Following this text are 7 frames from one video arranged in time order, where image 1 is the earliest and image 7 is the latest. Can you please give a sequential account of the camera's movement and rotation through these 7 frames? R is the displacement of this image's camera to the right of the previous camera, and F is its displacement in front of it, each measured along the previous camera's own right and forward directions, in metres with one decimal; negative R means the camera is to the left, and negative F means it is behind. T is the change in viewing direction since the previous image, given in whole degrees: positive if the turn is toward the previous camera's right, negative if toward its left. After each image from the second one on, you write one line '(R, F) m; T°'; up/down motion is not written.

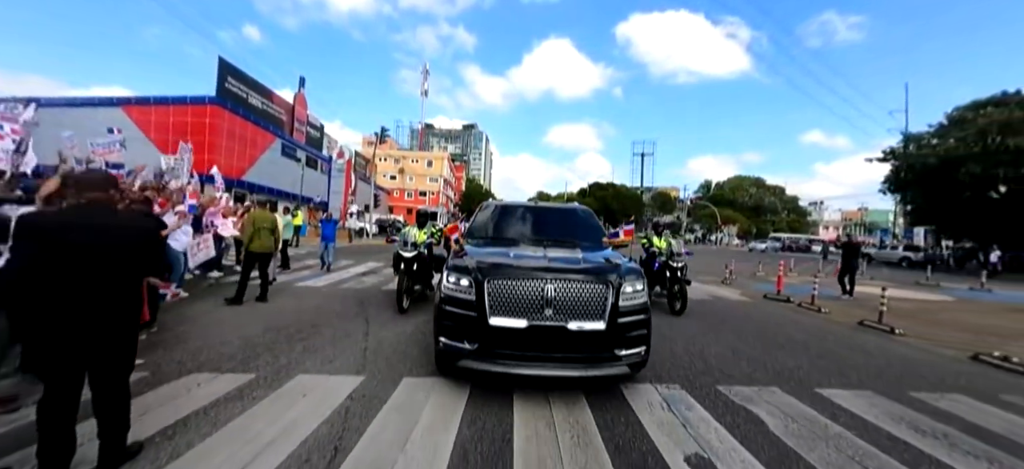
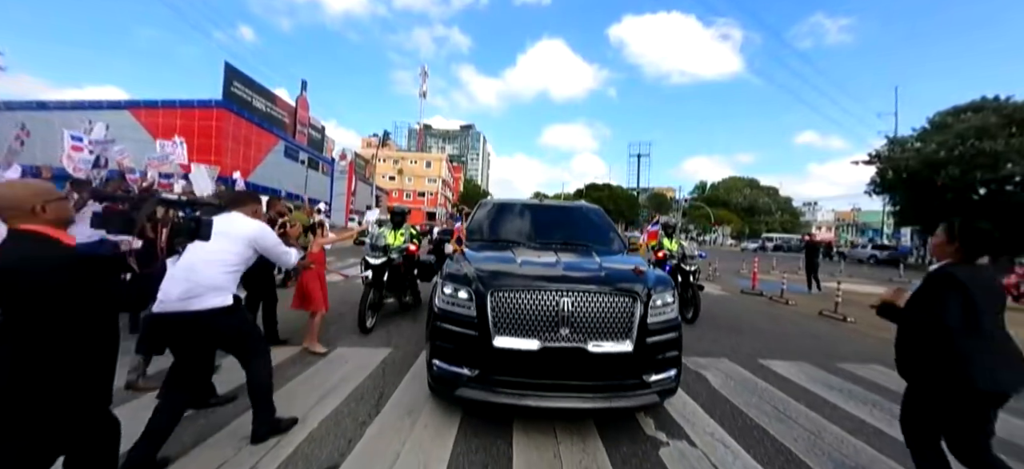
(0.0, -1.1) m; 0°
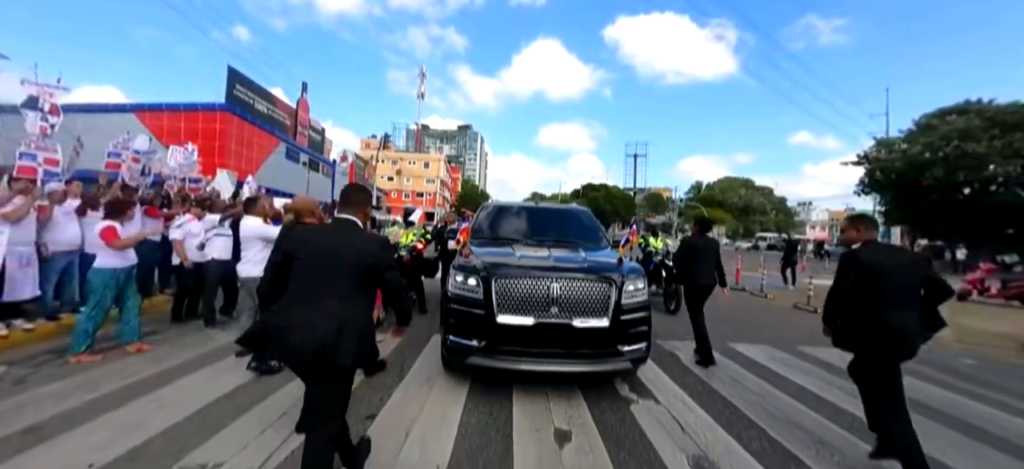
(0.0, -0.8) m; 0°
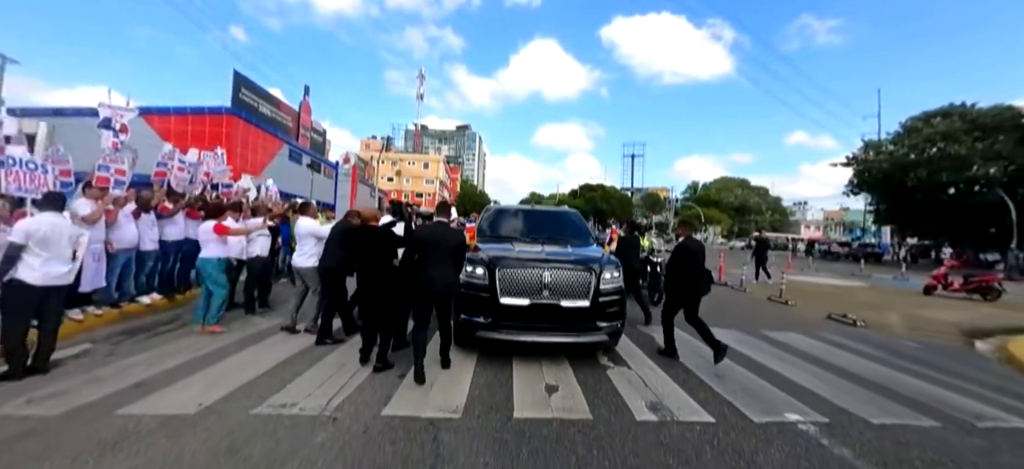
(0.0, -1.0) m; 0°
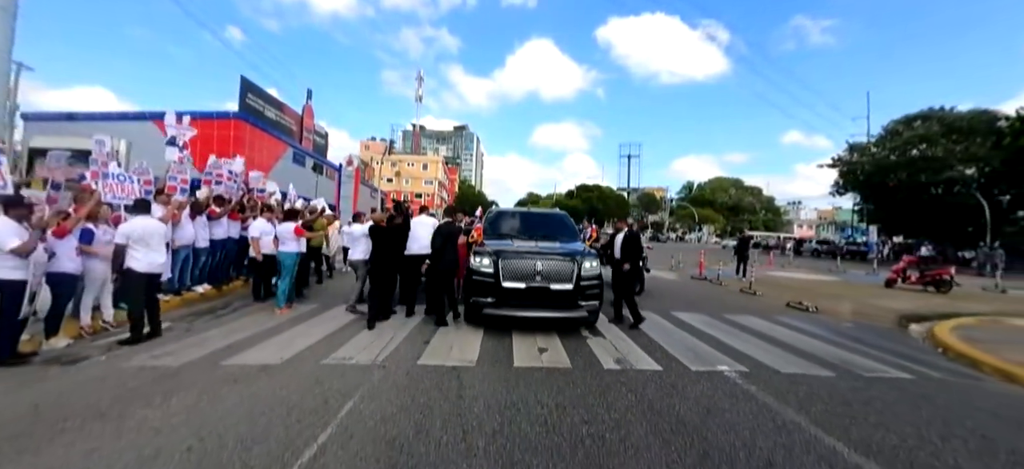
(0.0, -1.3) m; 0°
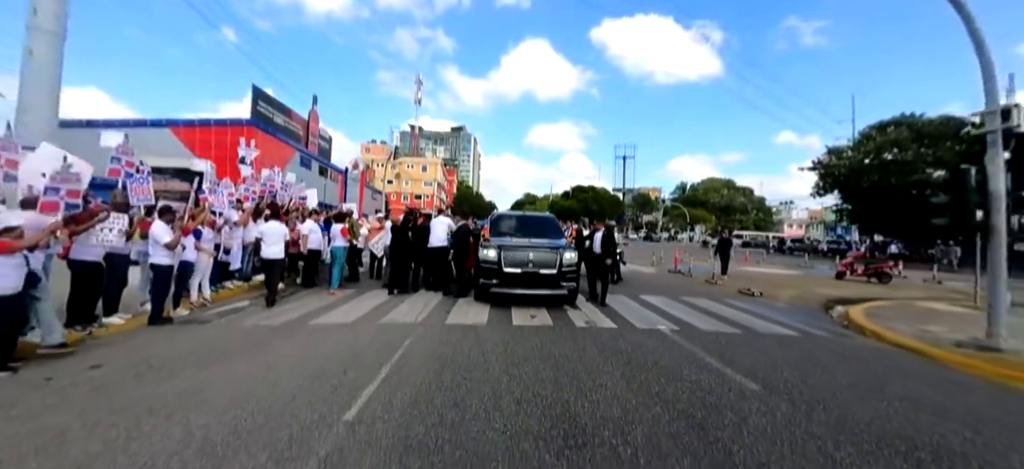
(0.0, -2.2) m; 0°
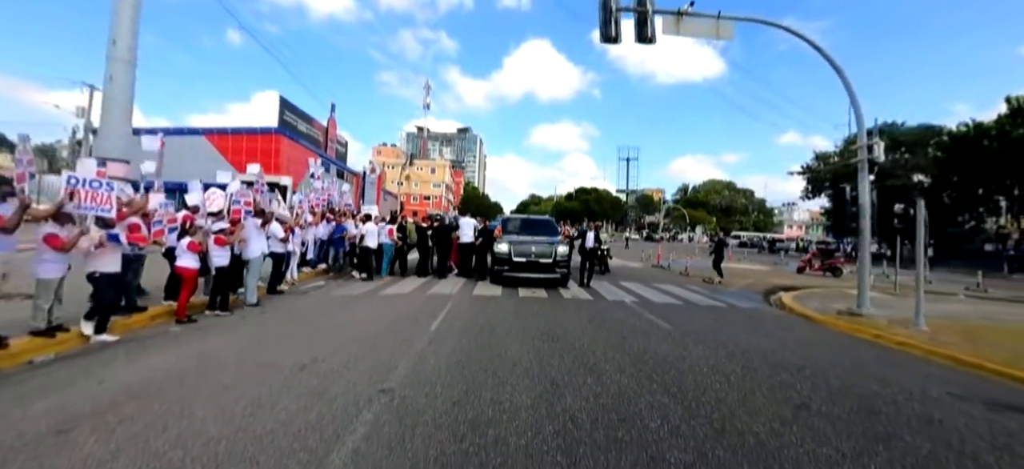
(-0.1, -3.0) m; -1°
